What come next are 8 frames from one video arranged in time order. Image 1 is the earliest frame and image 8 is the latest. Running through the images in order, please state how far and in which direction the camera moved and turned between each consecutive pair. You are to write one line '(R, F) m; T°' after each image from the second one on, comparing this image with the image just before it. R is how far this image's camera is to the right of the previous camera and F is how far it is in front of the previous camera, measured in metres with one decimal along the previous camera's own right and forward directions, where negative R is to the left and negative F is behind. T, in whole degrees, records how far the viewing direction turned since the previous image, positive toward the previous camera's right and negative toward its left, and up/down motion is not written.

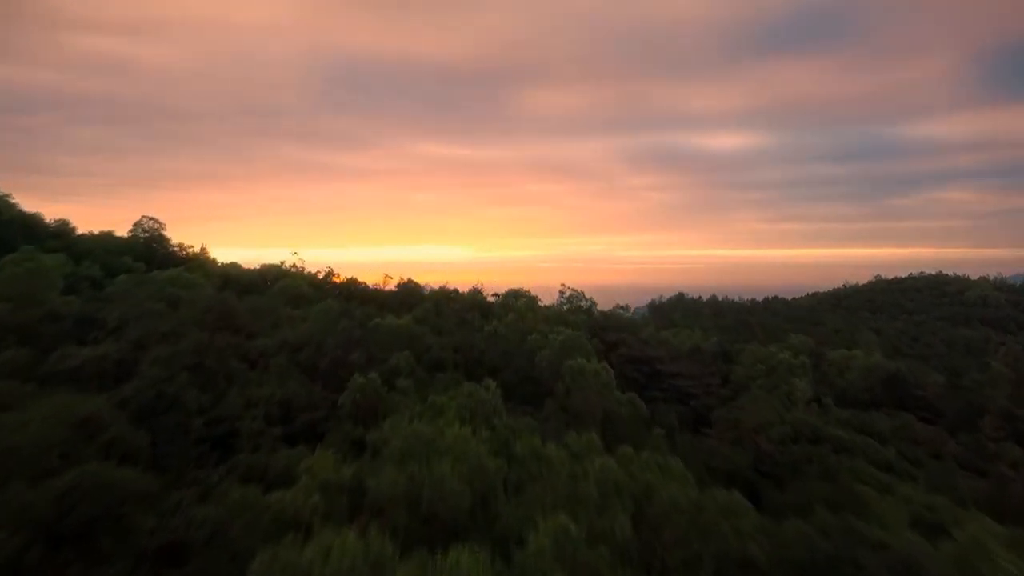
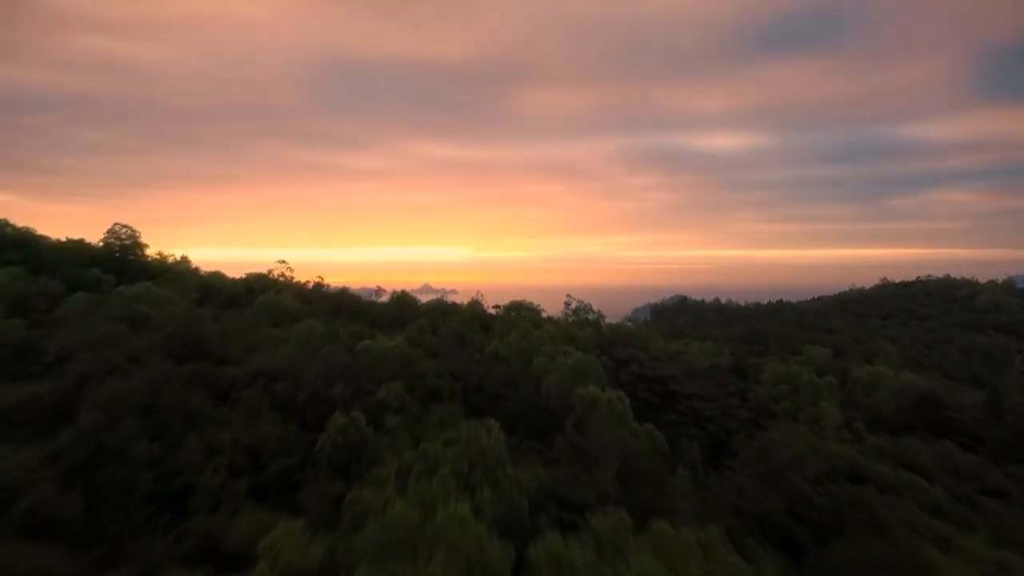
(-0.1, +1.1) m; 0°
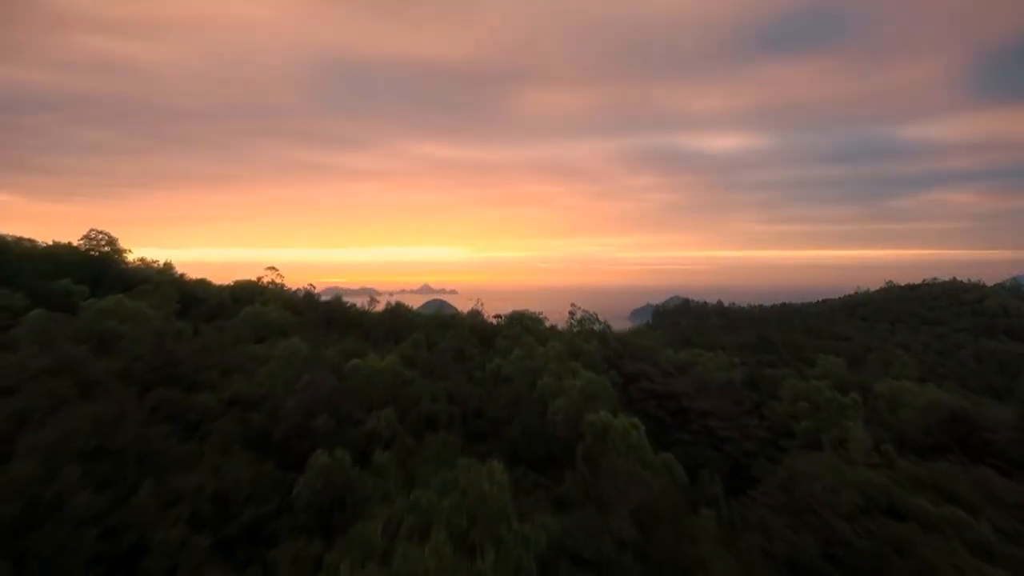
(0.0, +0.9) m; 0°
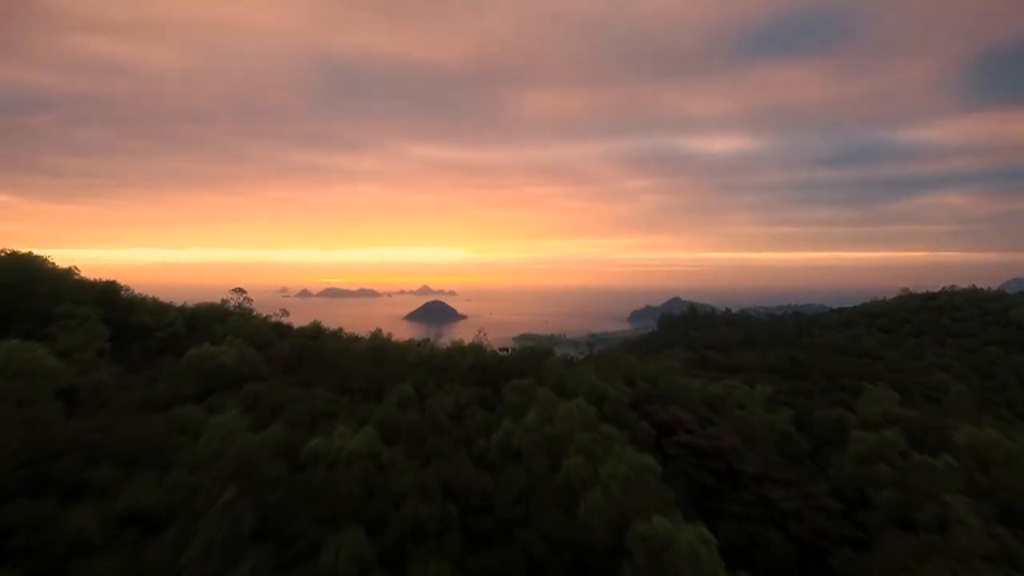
(-0.2, +2.4) m; 0°
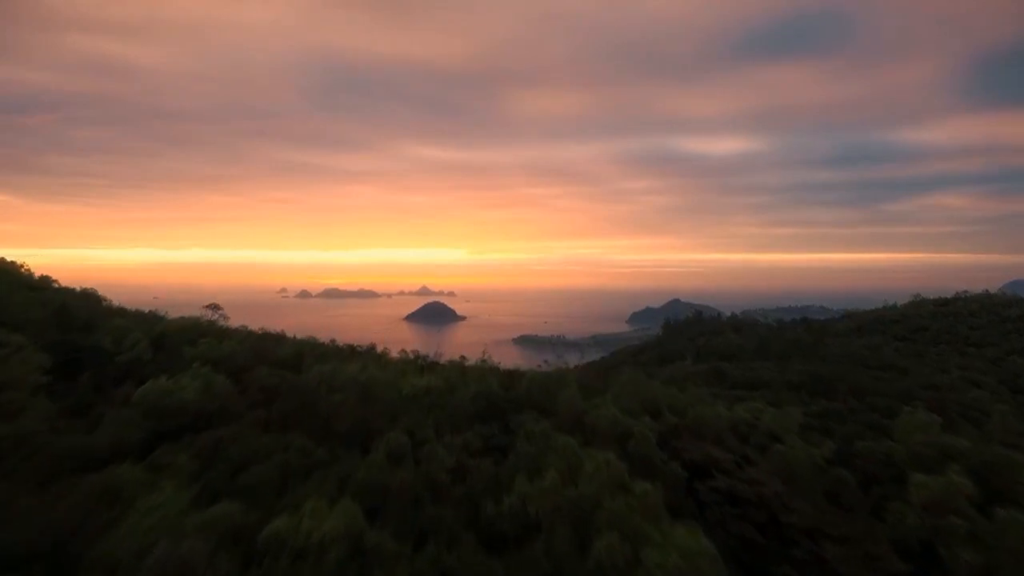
(-0.1, +1.5) m; 0°
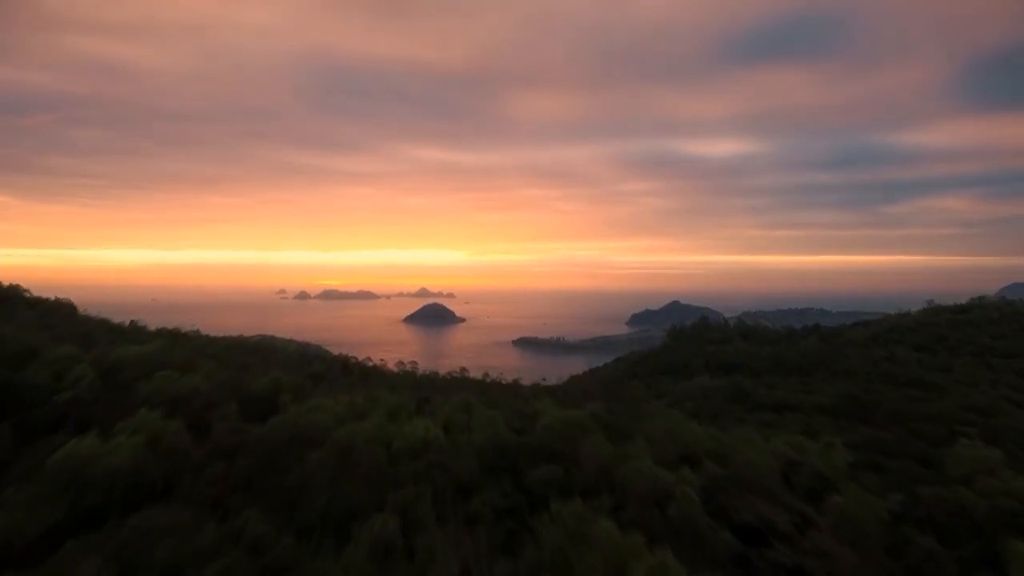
(-0.2, +1.8) m; 0°
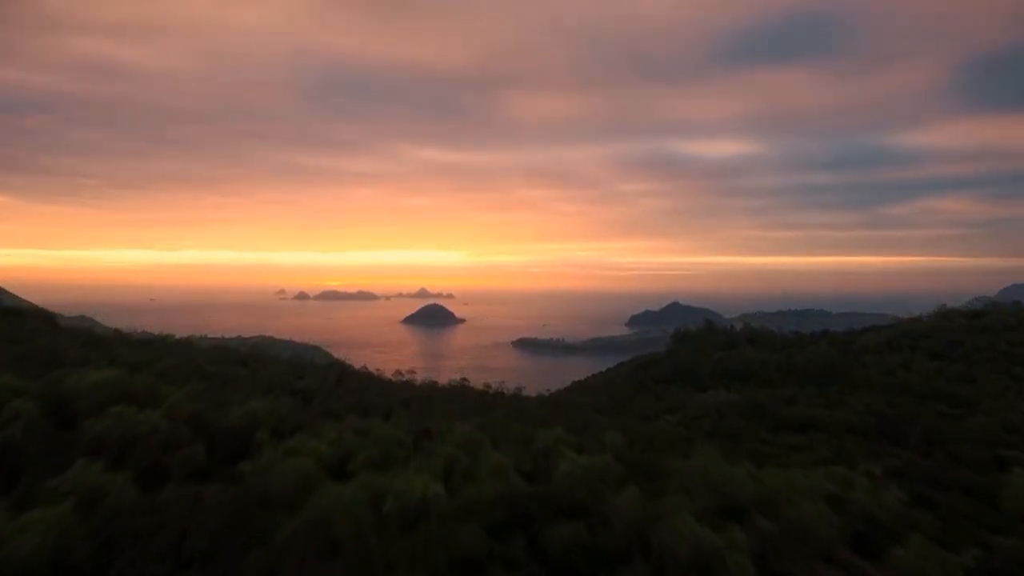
(-0.2, +1.4) m; 0°
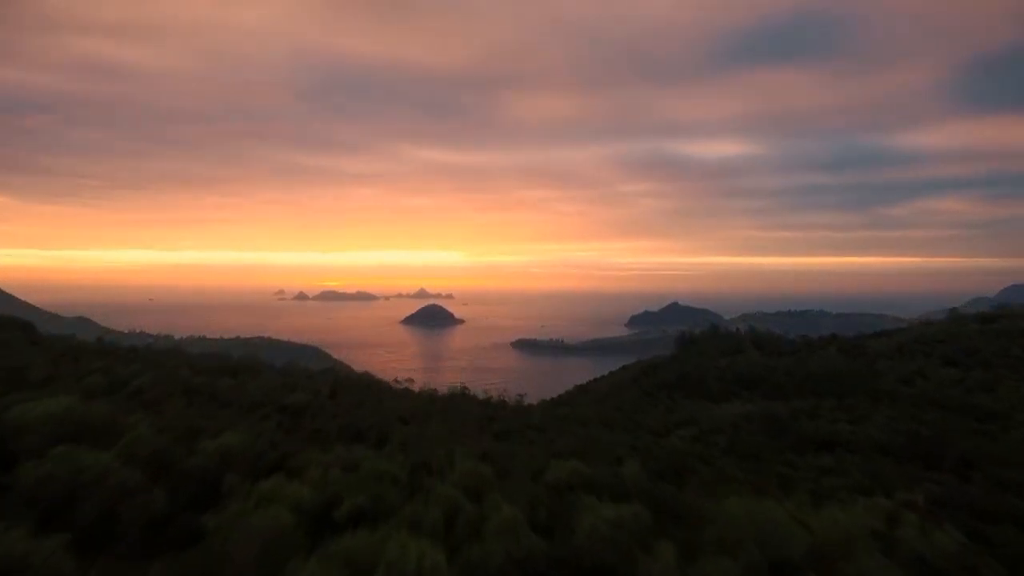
(-0.1, +1.2) m; 0°
